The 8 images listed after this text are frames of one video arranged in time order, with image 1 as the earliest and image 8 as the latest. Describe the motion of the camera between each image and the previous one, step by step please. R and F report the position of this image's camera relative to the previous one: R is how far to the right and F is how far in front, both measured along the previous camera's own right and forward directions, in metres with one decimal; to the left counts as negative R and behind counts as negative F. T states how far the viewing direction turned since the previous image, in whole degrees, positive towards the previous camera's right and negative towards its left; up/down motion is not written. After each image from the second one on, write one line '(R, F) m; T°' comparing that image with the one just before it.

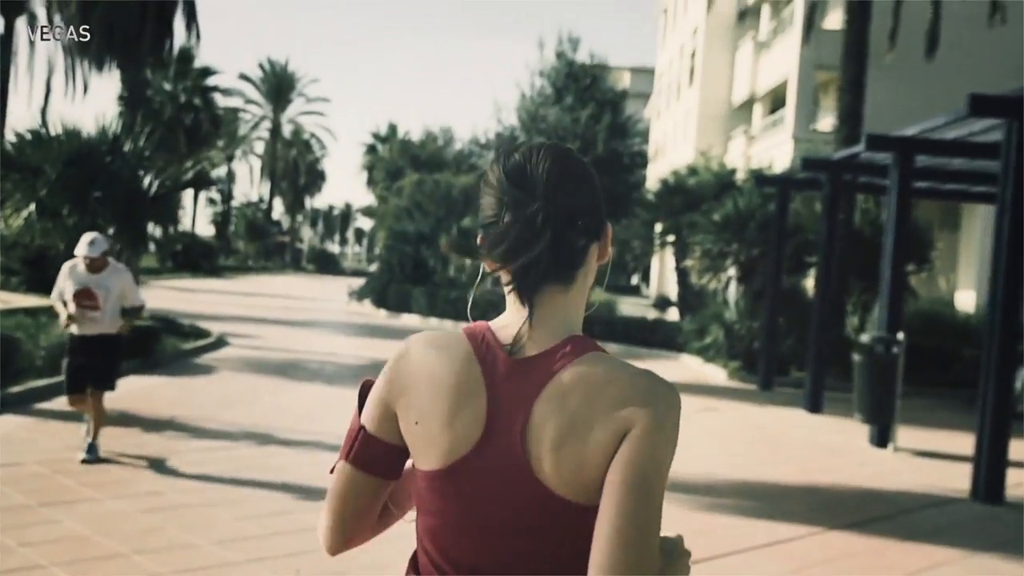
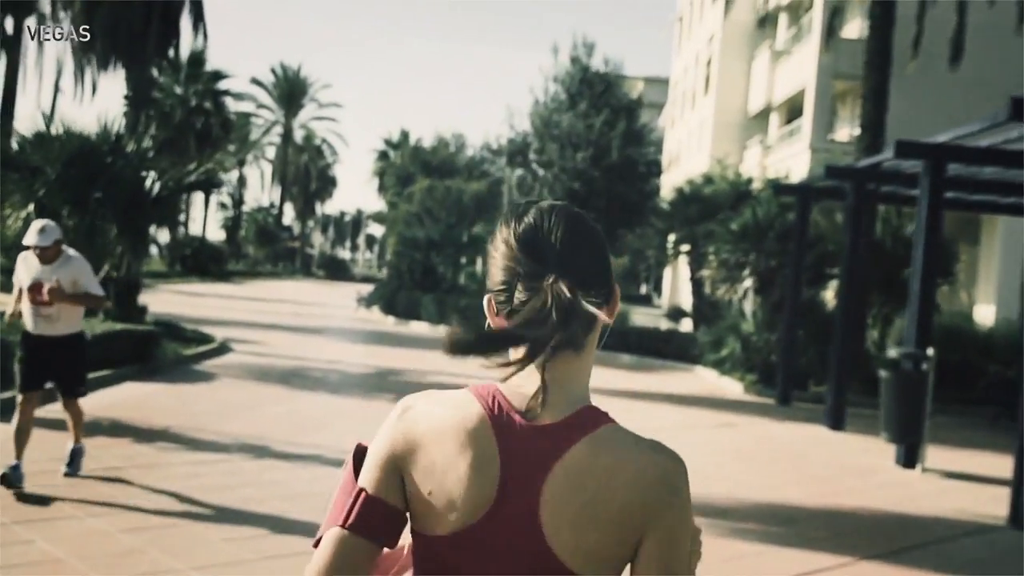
(0.0, +0.5) m; -1°
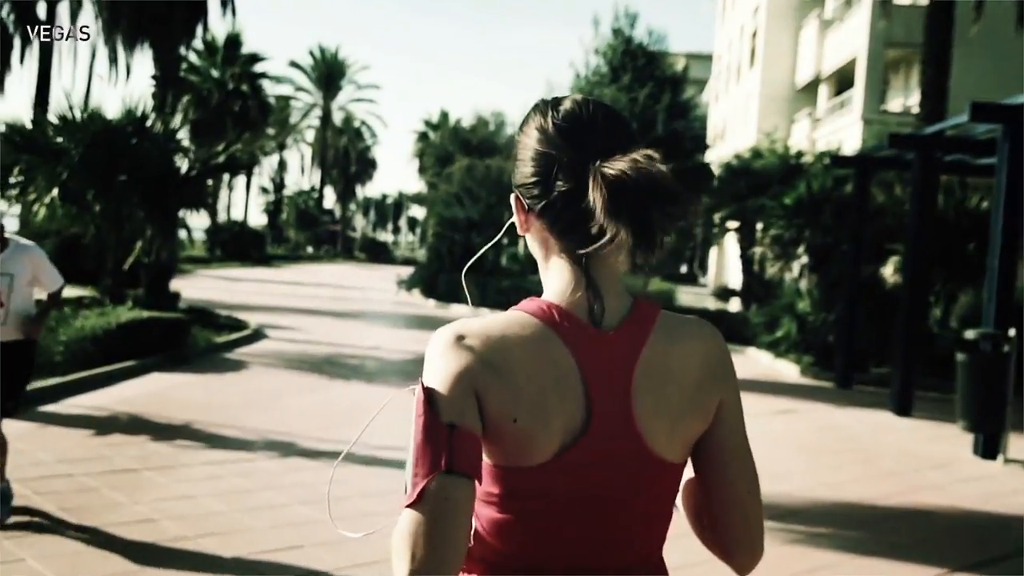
(0.0, +0.7) m; -2°
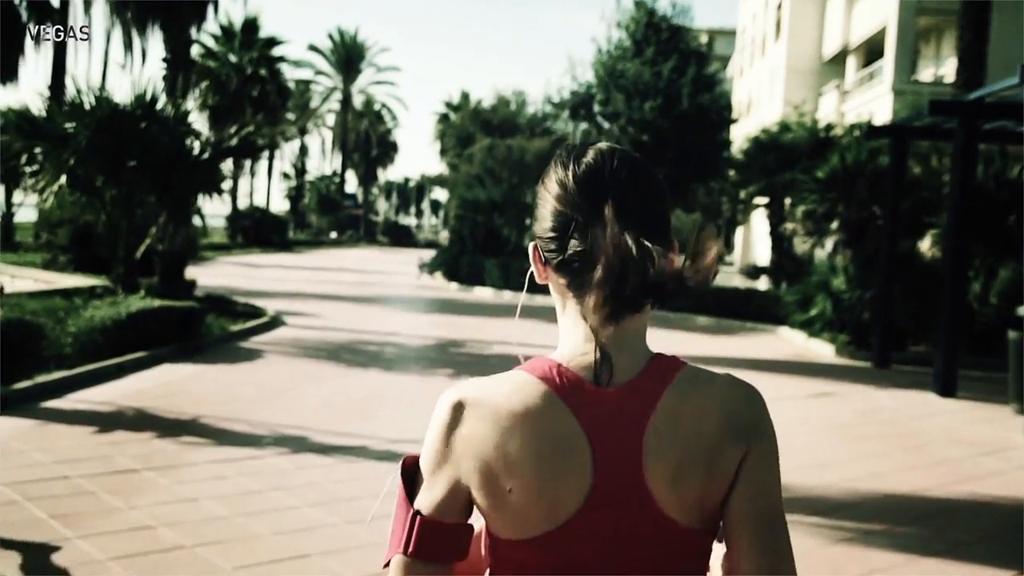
(0.0, +0.5) m; -1°
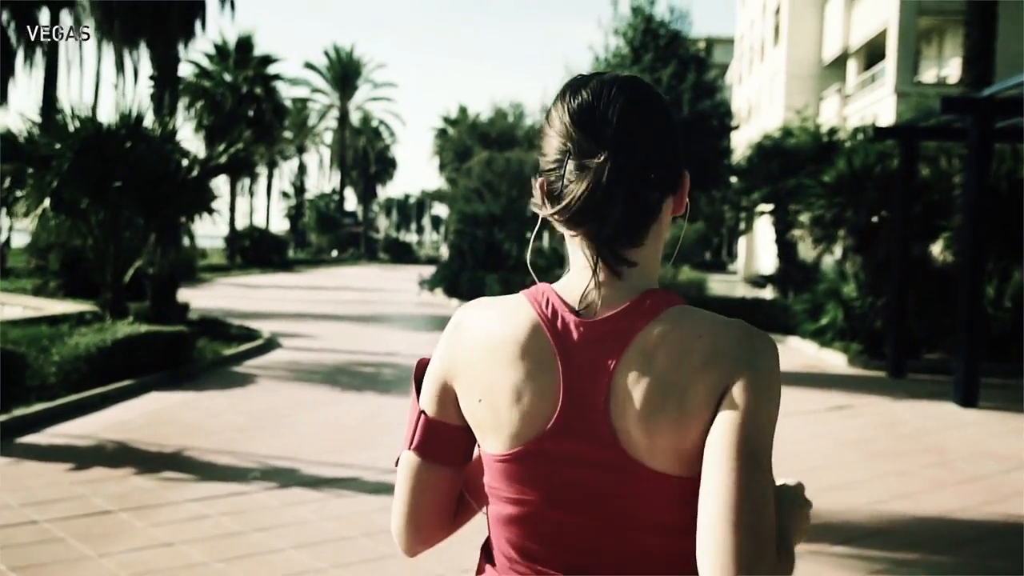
(0.0, +0.5) m; 0°
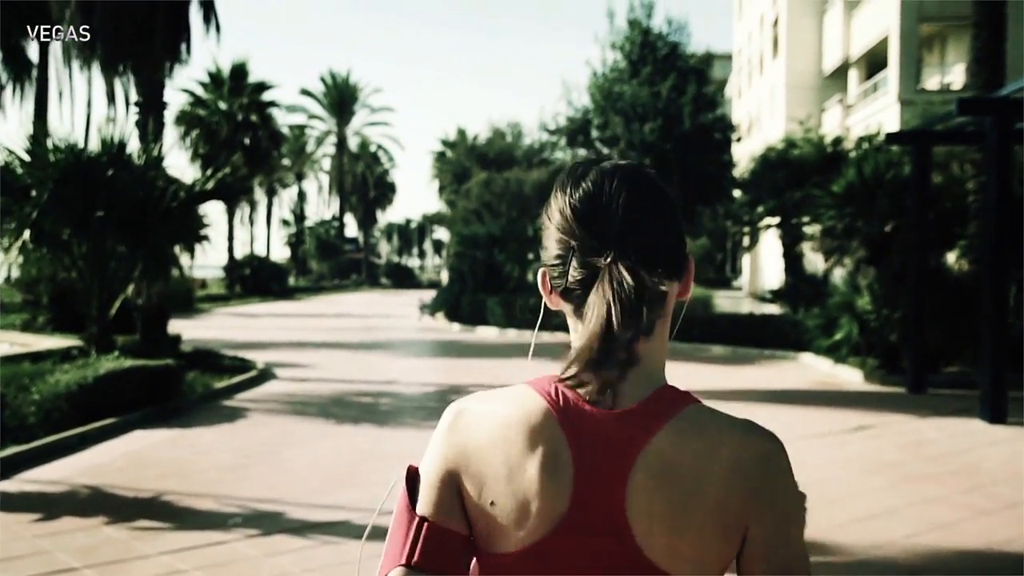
(0.0, +0.5) m; 0°
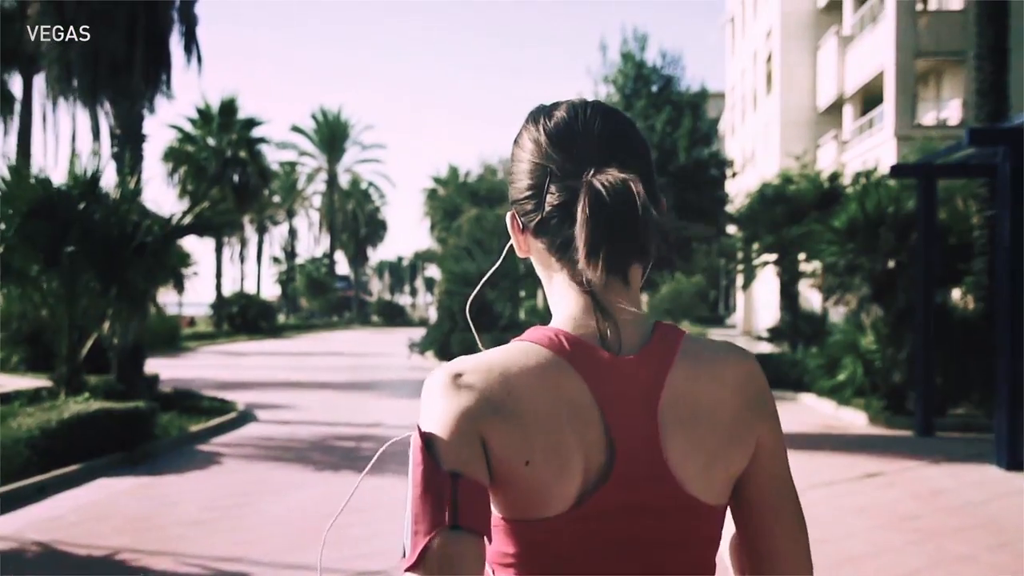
(0.0, +0.5) m; 0°
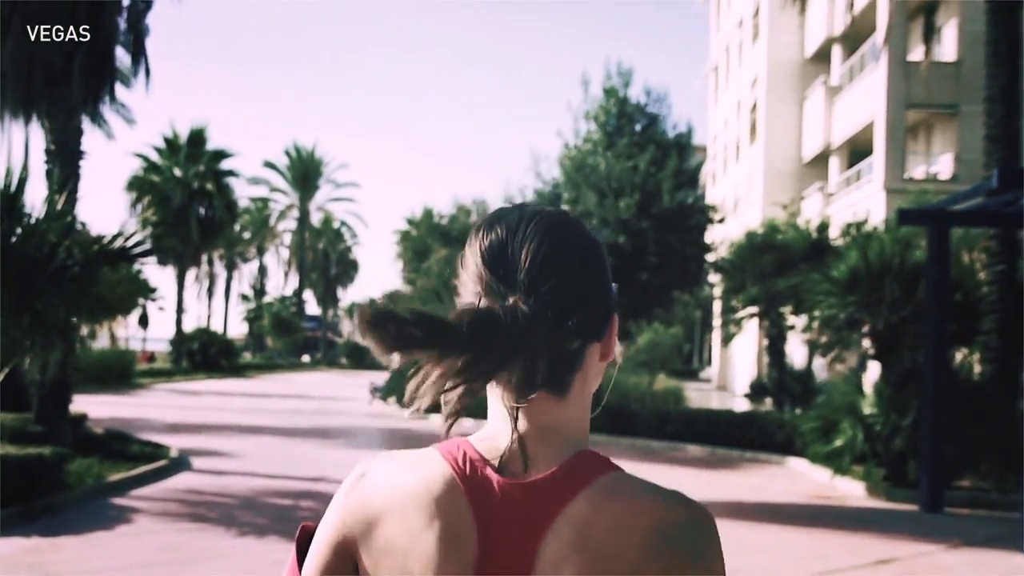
(+0.1, +1.3) m; +1°
